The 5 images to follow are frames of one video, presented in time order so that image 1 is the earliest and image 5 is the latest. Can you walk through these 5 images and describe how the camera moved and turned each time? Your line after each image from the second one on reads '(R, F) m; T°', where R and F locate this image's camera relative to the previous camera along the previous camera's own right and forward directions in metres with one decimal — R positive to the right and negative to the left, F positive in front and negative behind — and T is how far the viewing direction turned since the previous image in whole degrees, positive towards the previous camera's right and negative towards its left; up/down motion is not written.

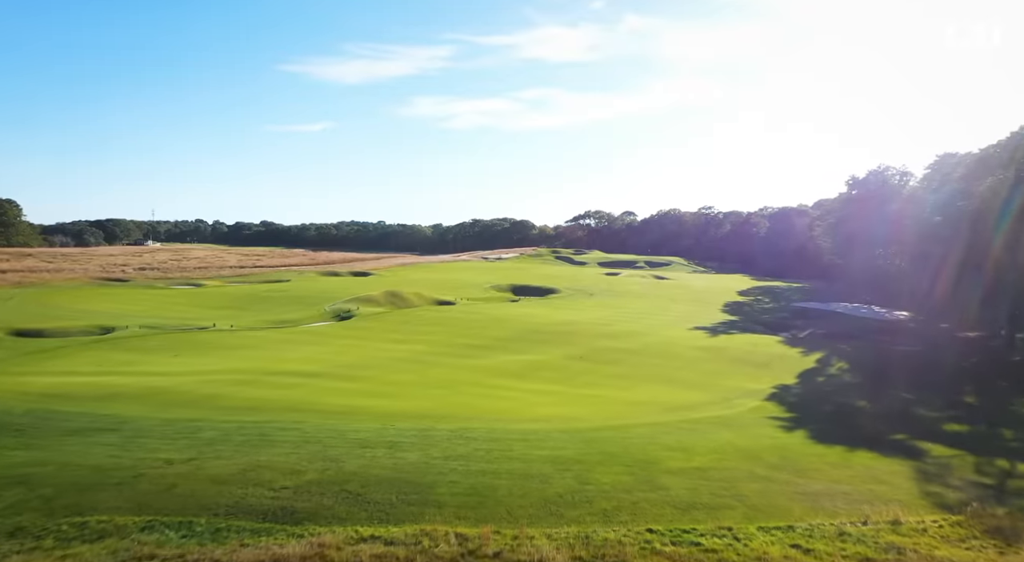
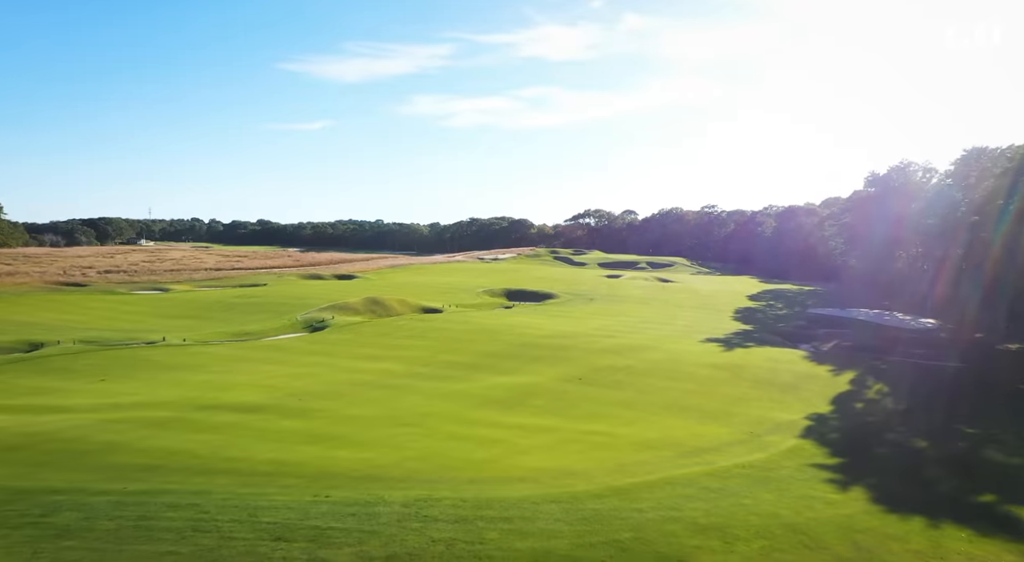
(+0.4, +4.1) m; 0°
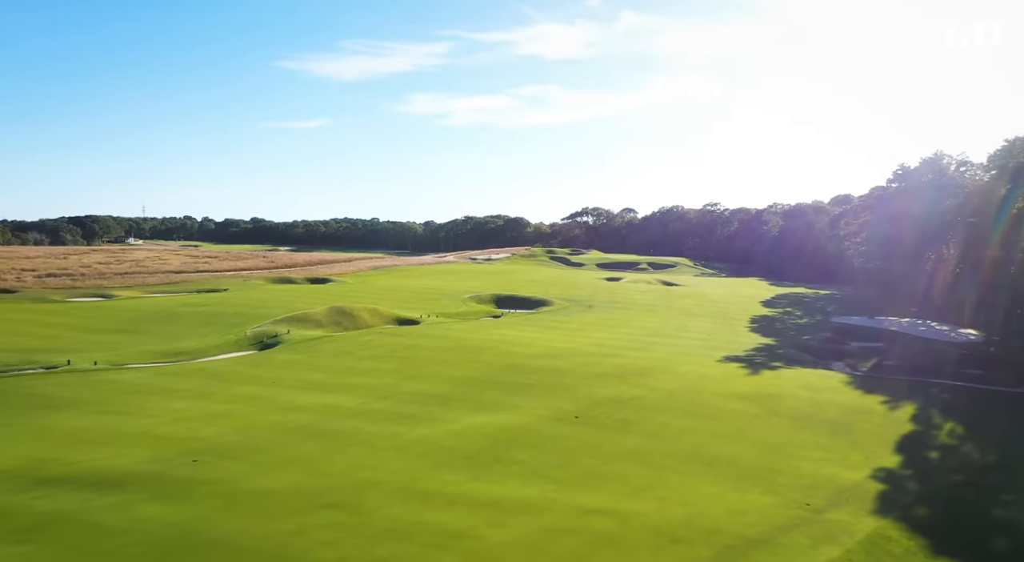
(+0.6, +5.4) m; 0°
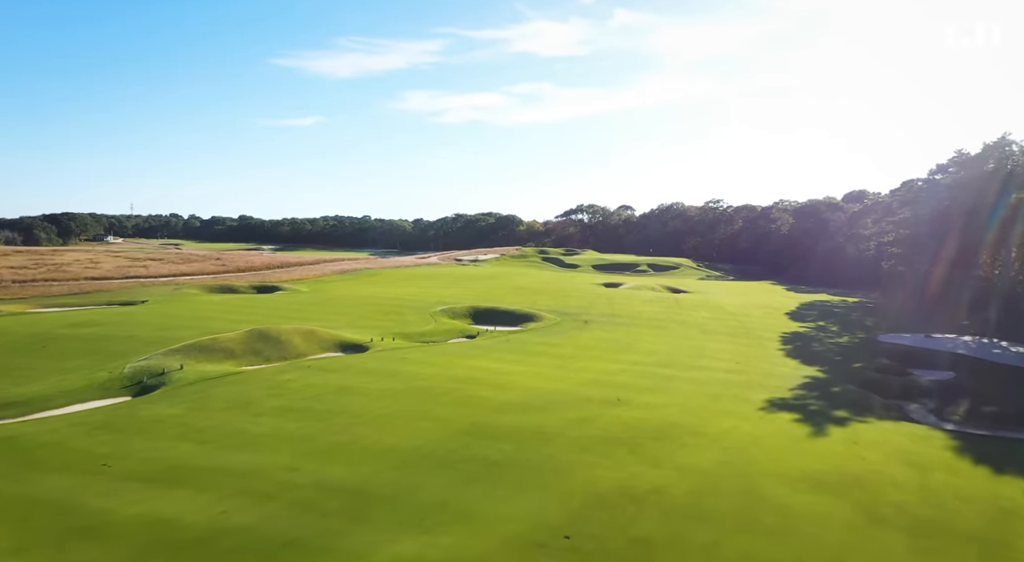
(+0.8, +8.2) m; 0°
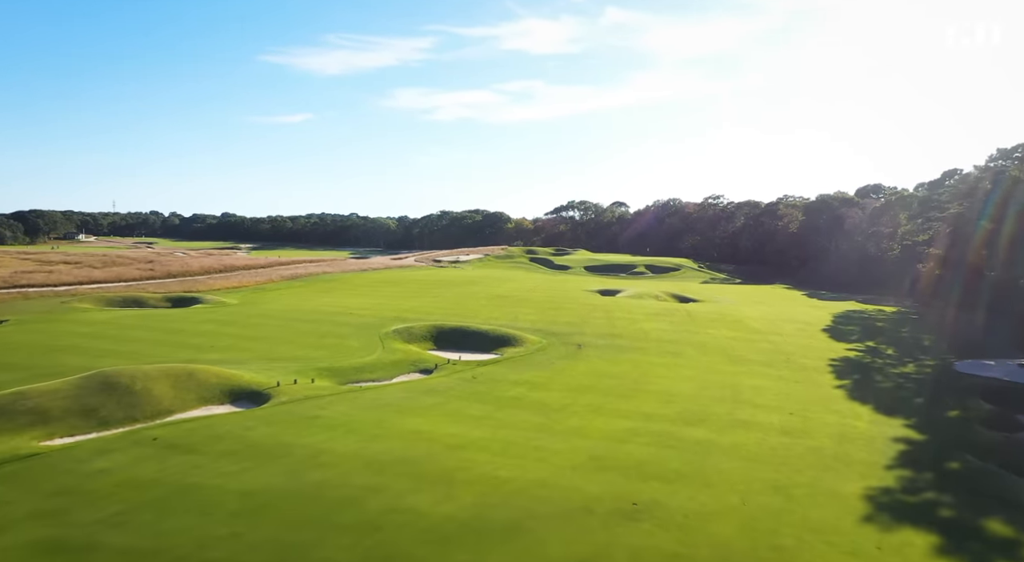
(+0.8, +8.7) m; +1°
